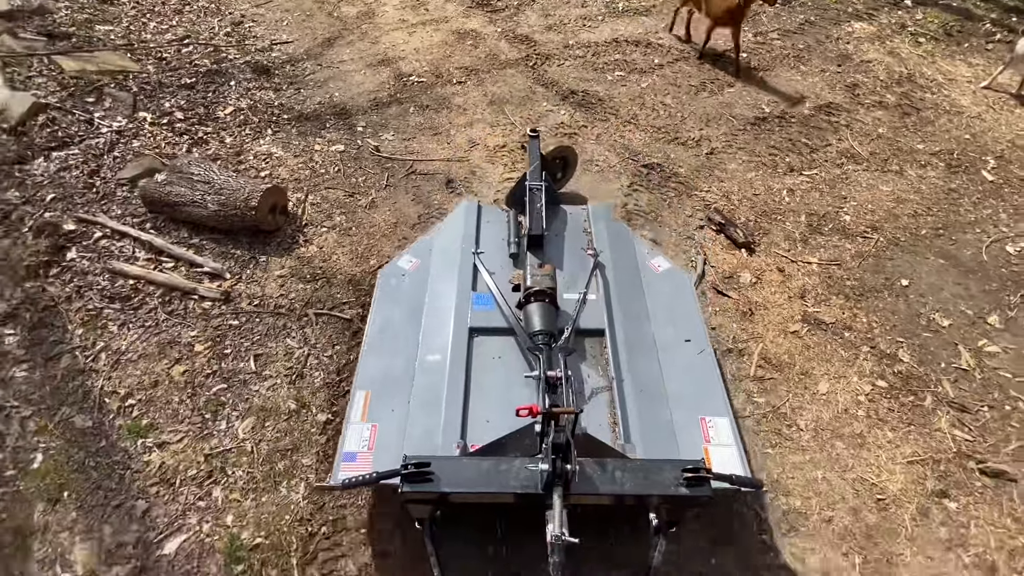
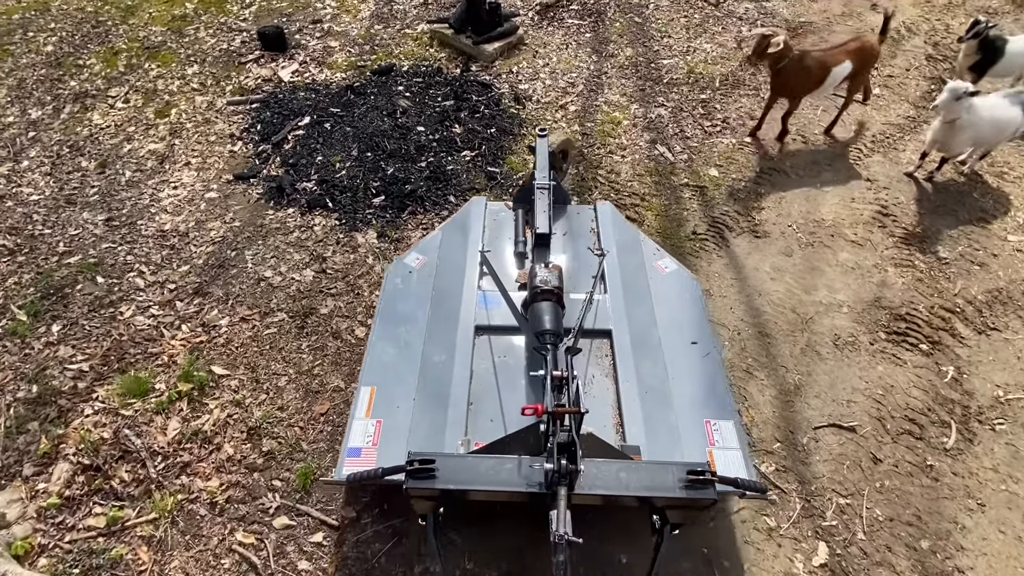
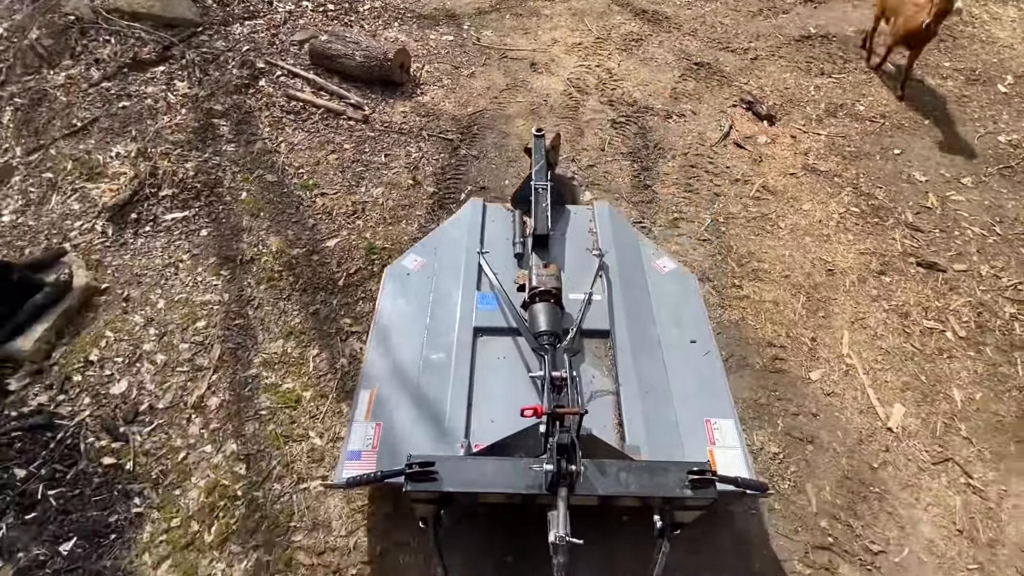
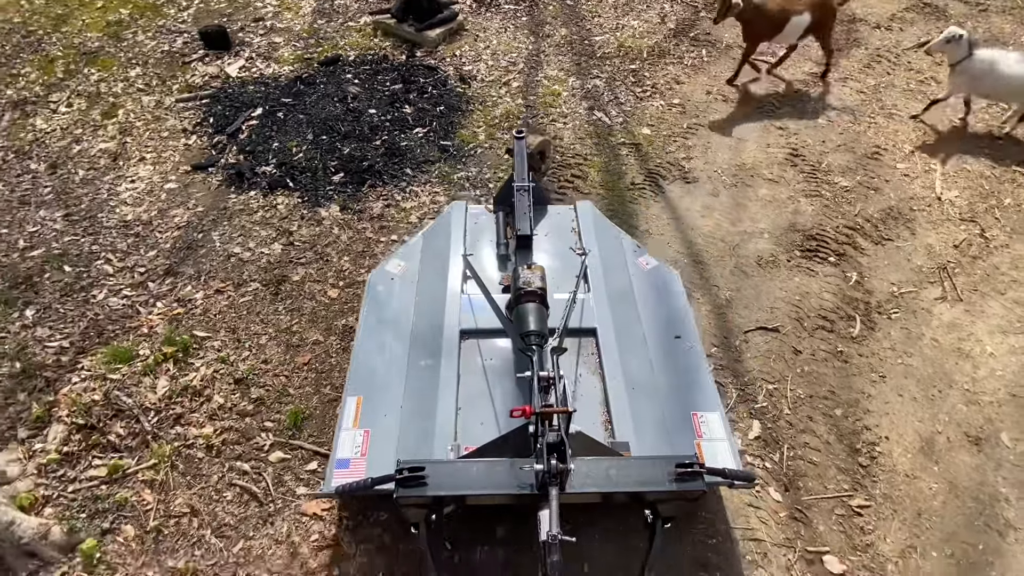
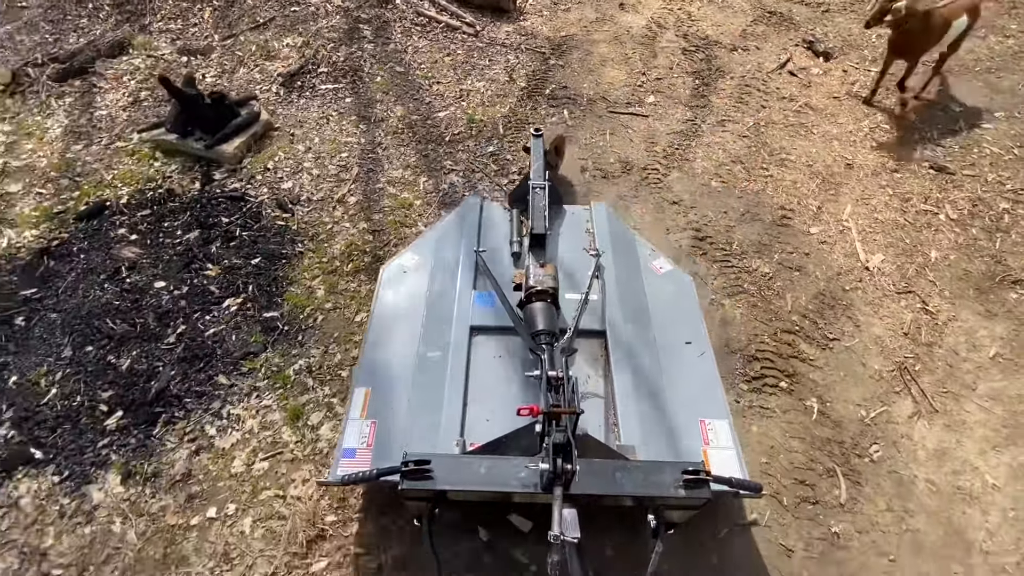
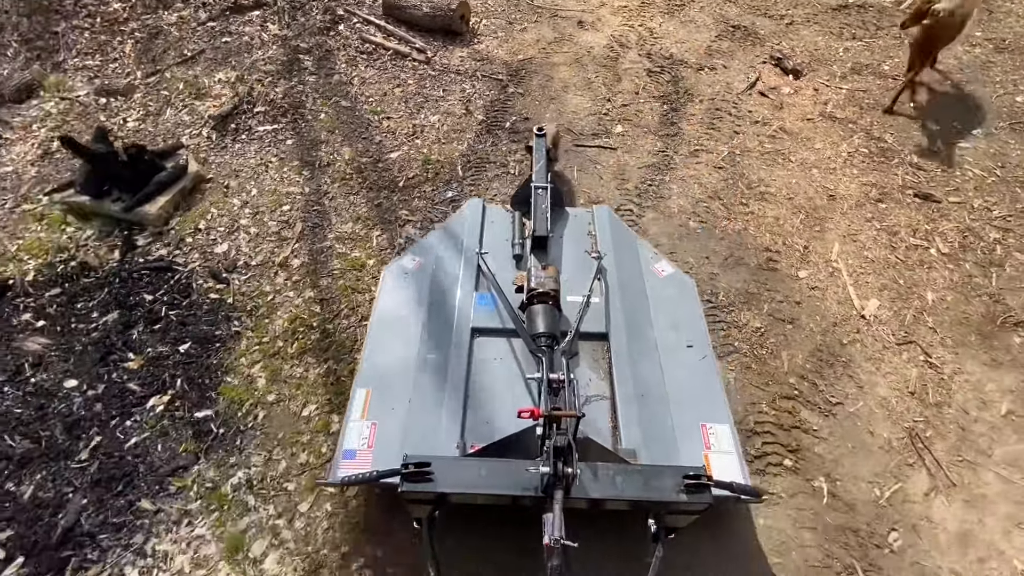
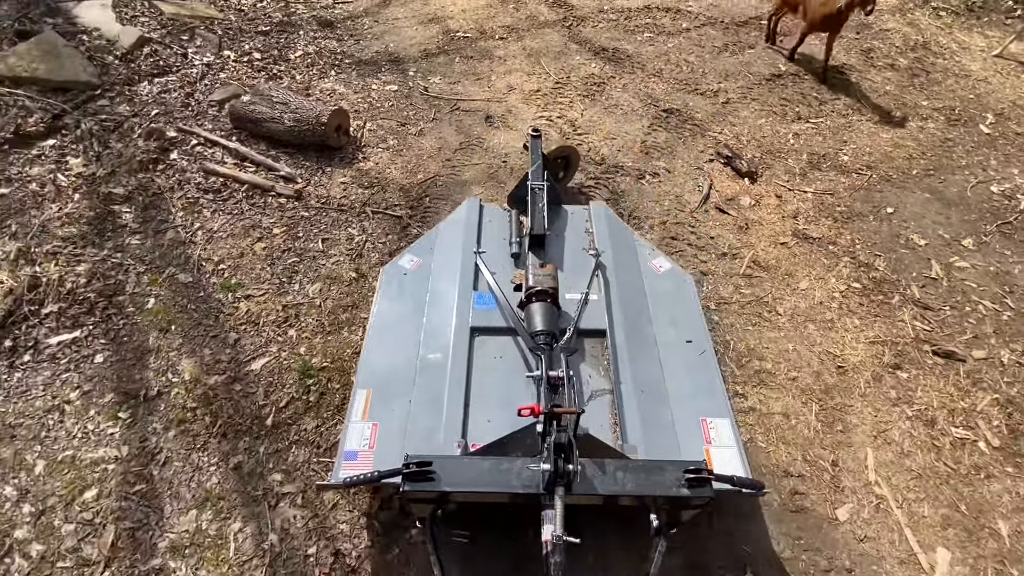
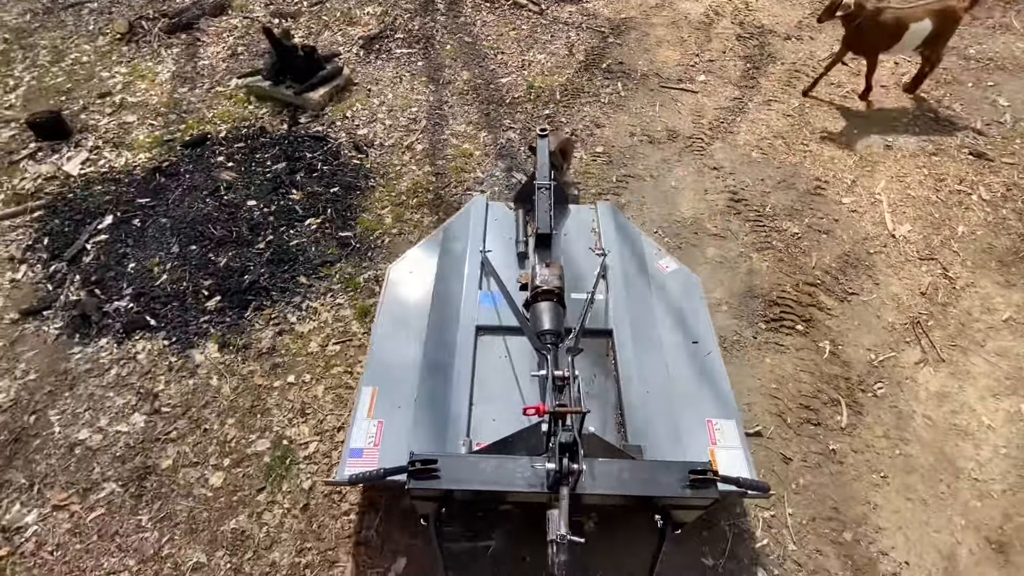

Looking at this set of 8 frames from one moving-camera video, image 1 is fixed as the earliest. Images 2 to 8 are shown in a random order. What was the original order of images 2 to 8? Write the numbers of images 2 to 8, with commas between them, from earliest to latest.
7, 3, 6, 5, 8, 4, 2
